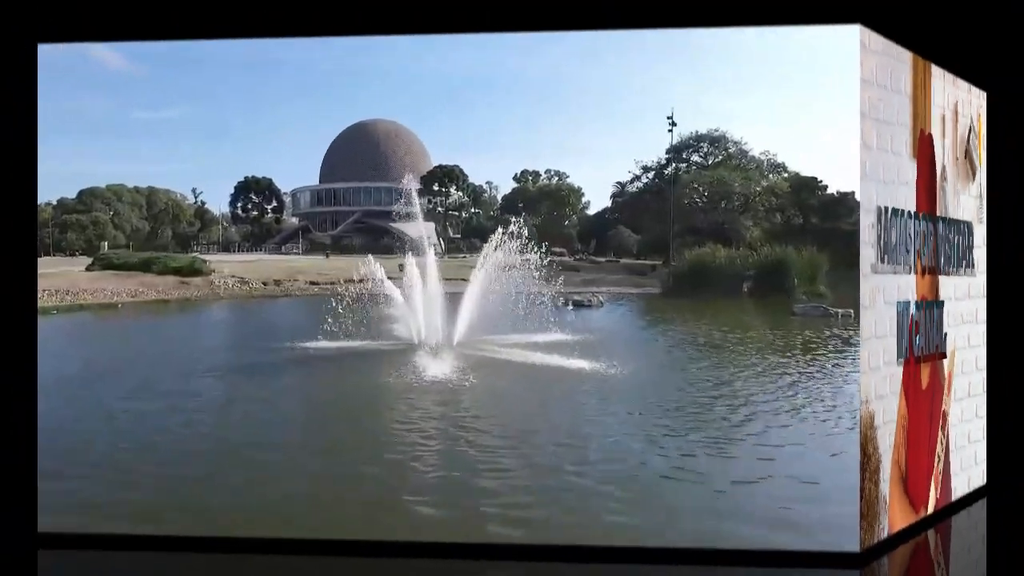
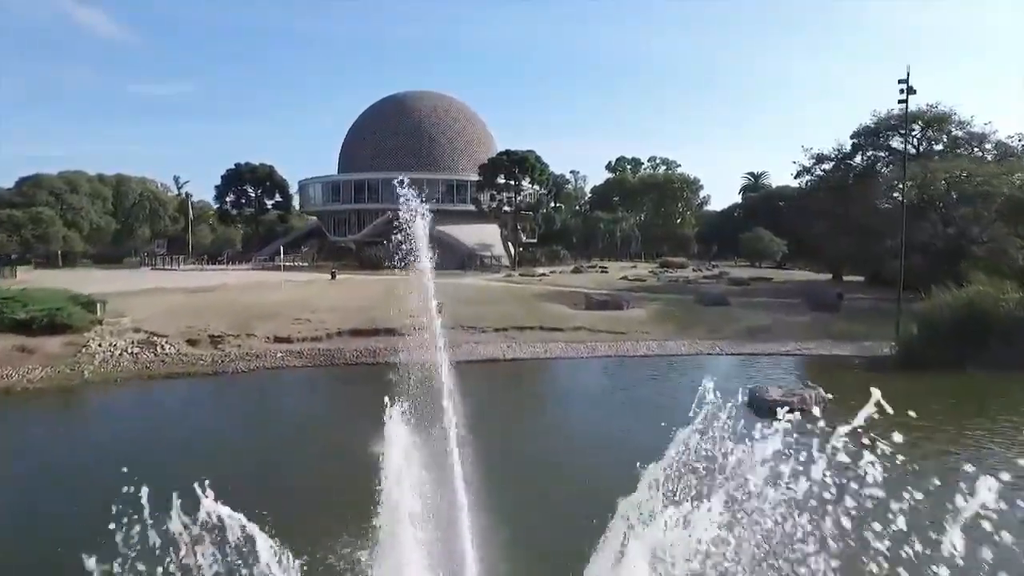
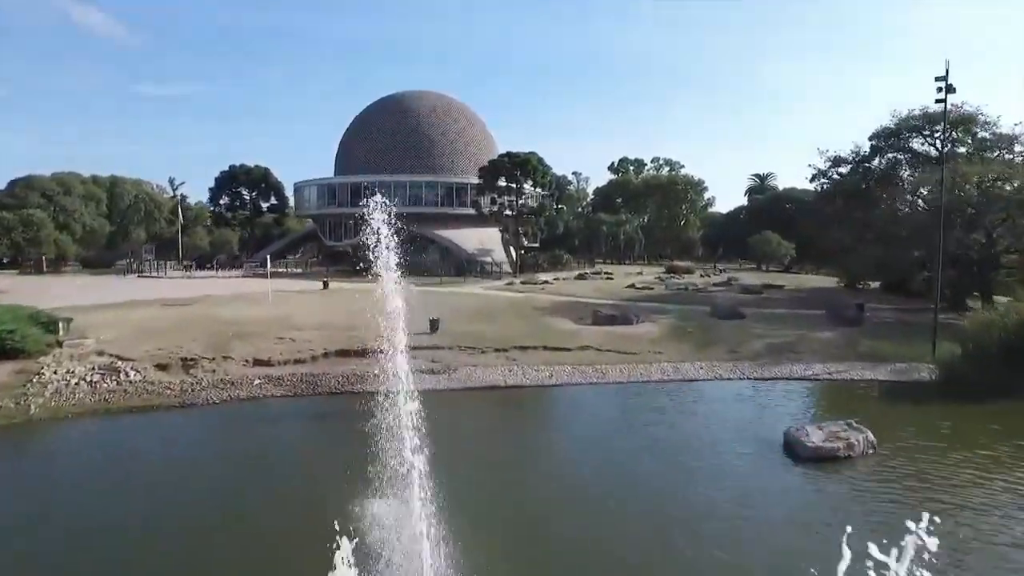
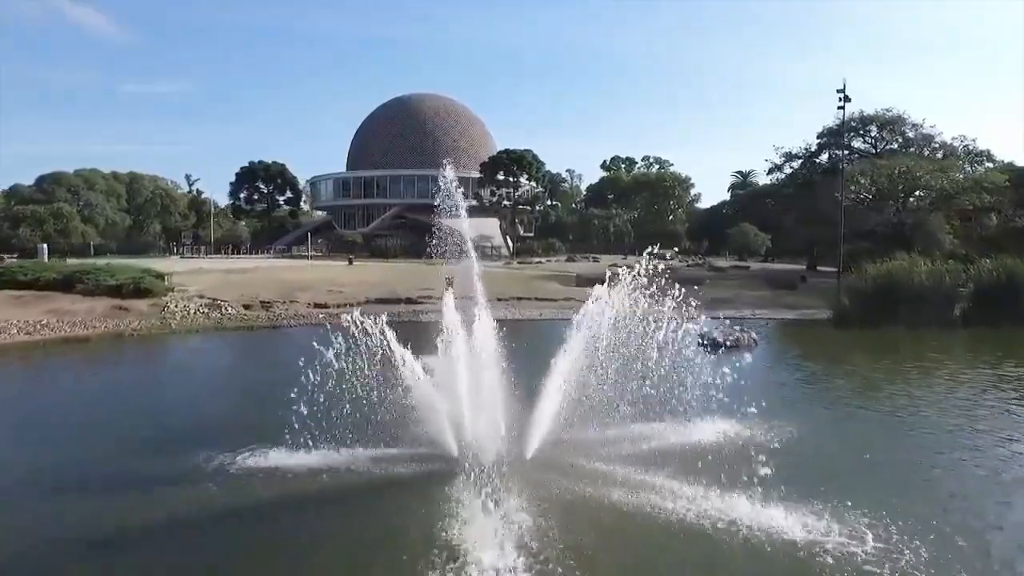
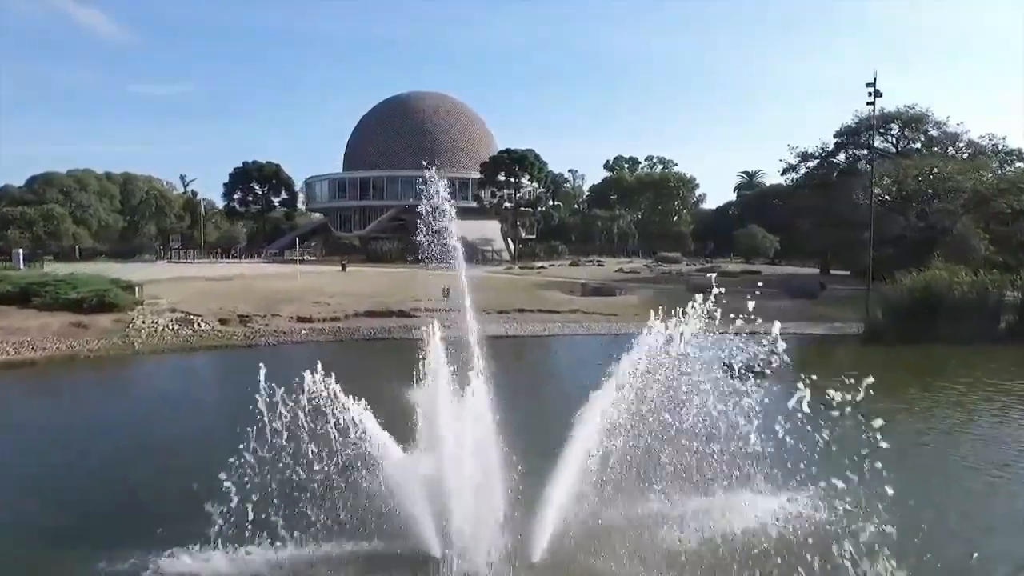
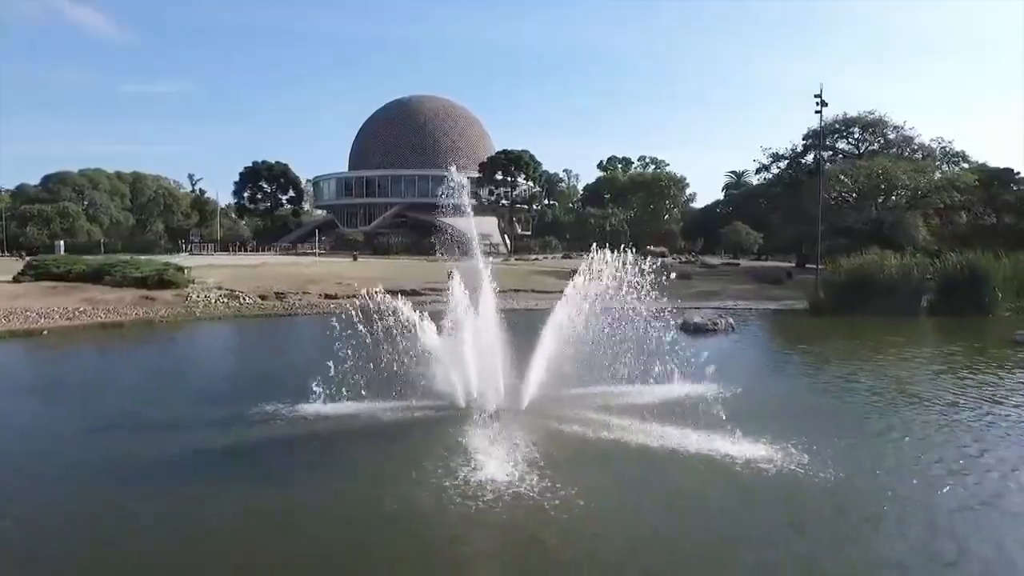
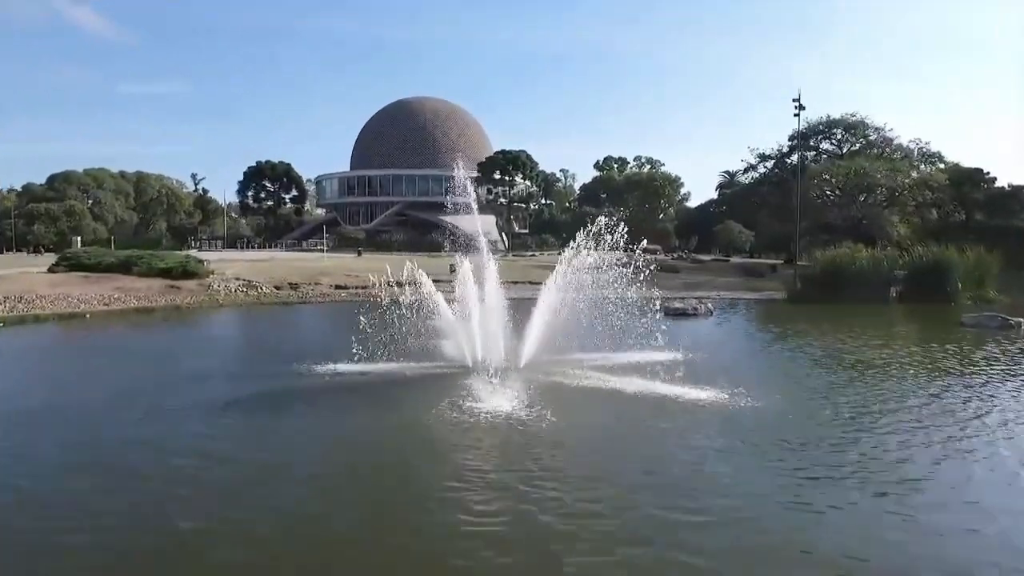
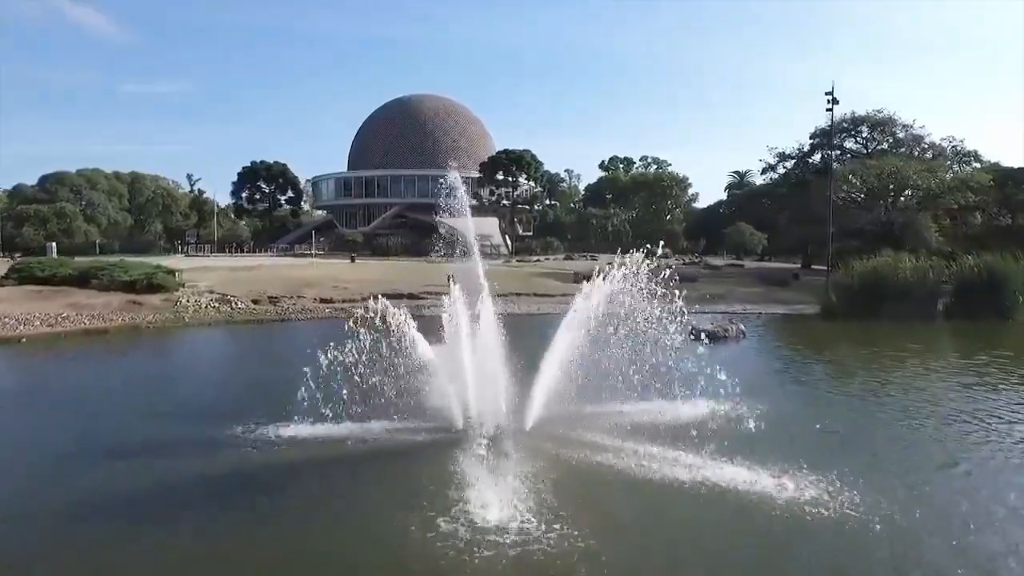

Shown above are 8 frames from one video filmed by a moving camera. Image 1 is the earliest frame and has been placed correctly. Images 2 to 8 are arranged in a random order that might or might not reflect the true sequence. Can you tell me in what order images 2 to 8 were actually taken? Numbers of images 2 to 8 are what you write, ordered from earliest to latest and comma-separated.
7, 6, 8, 4, 5, 2, 3
